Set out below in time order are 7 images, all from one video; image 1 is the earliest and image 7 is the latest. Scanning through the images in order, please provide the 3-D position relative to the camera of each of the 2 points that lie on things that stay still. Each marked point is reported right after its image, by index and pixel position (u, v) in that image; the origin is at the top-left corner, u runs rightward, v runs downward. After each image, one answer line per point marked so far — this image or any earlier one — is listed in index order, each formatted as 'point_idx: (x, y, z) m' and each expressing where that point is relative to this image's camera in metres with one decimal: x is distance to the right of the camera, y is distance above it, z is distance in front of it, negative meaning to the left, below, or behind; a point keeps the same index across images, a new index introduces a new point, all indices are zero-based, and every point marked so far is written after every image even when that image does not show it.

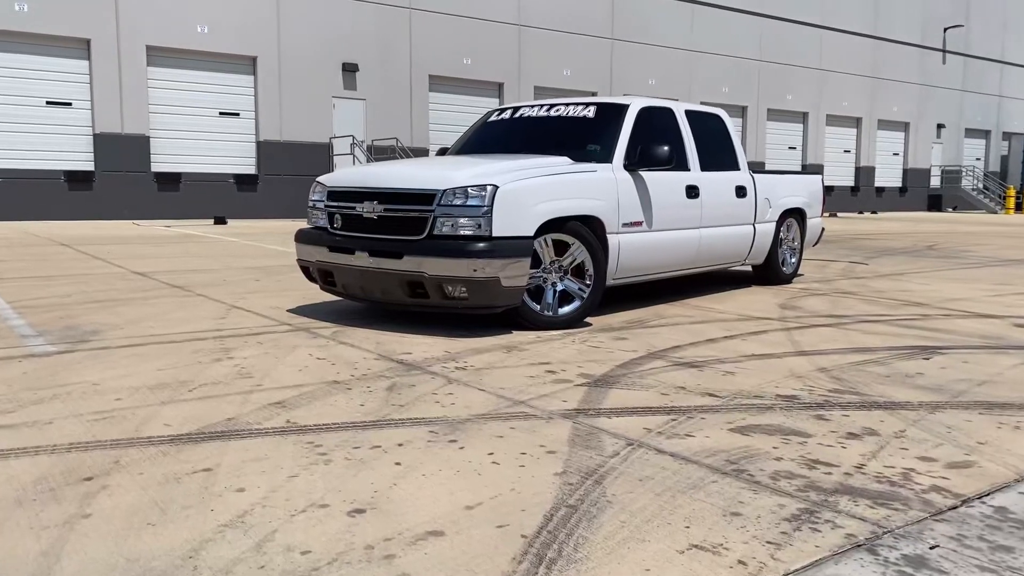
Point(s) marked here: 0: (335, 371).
0: (-1.1, -0.5, +5.2) m
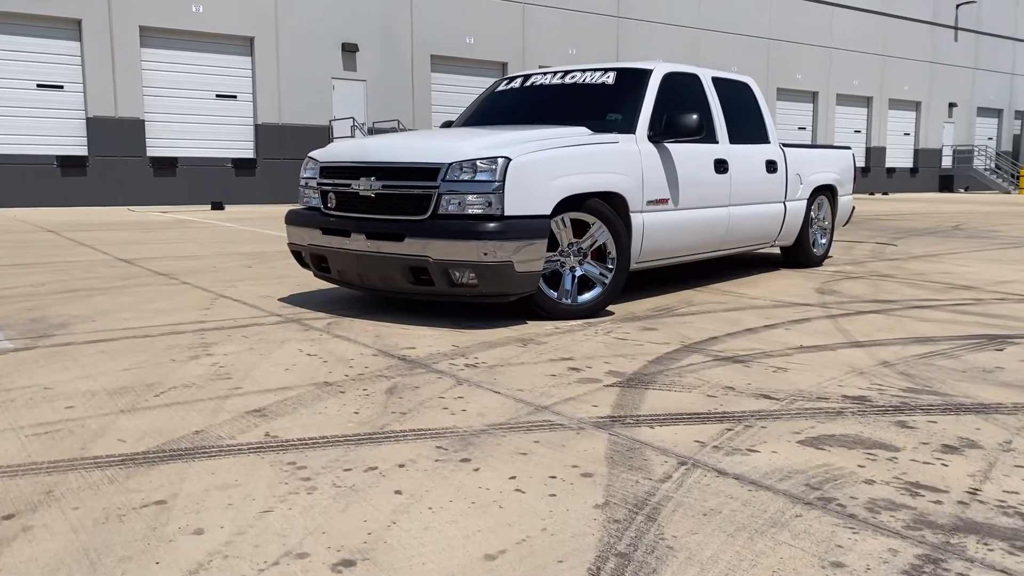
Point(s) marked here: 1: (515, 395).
0: (-1.0, -0.4, +4.6) m
1: (0.0, -0.5, +4.0) m
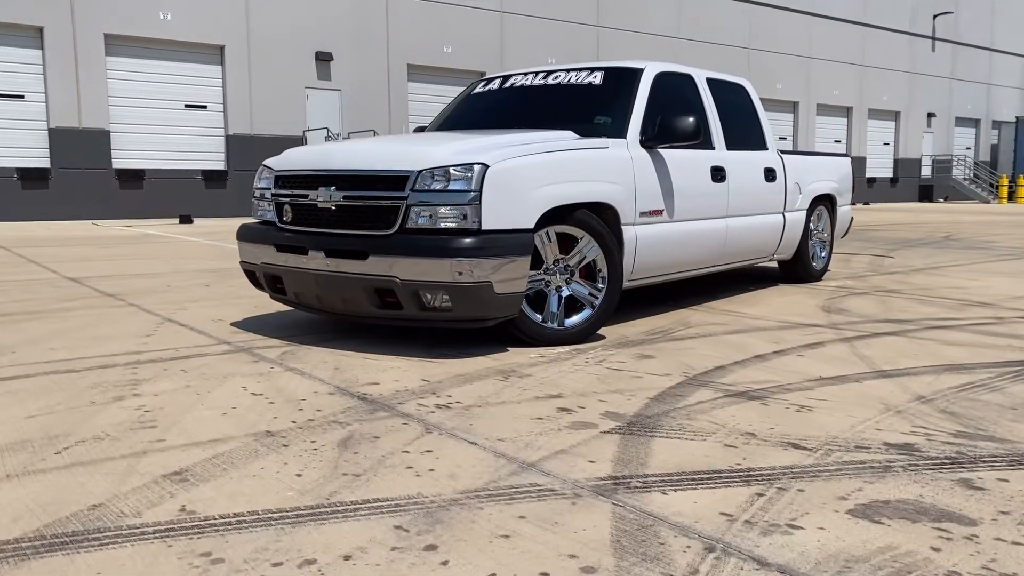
0: (-1.1, -0.6, +3.8) m
1: (-0.1, -0.6, +3.3) m
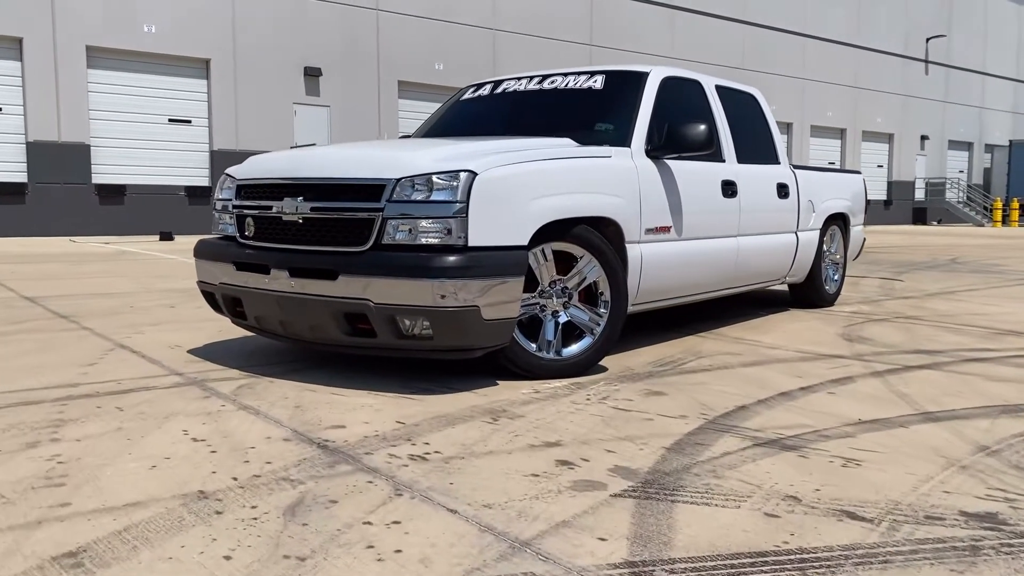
0: (-1.1, -0.7, +3.2) m
1: (-0.1, -0.7, +2.7) m
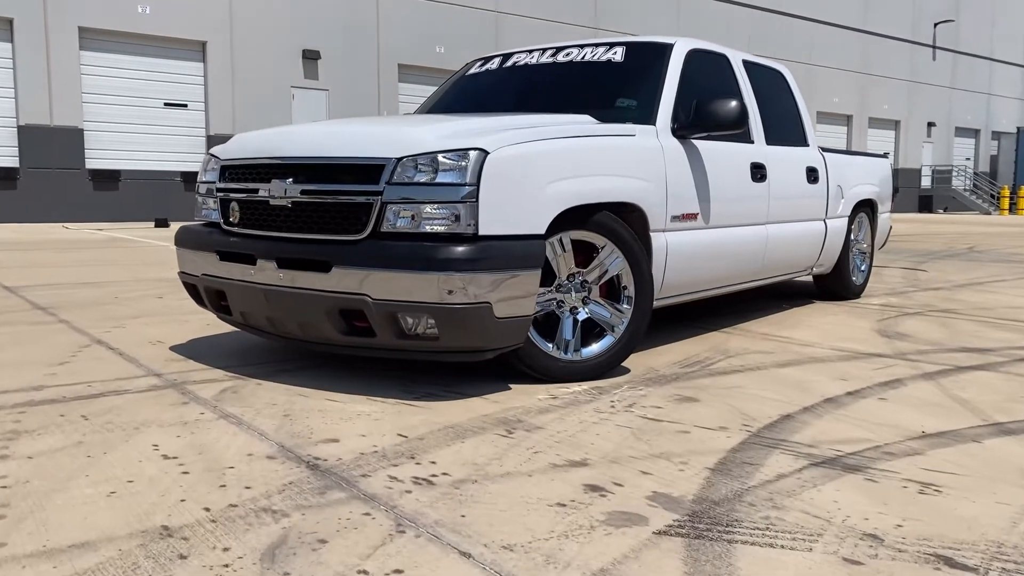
0: (-1.1, -0.7, +2.7) m
1: (0.0, -0.7, +2.2) m
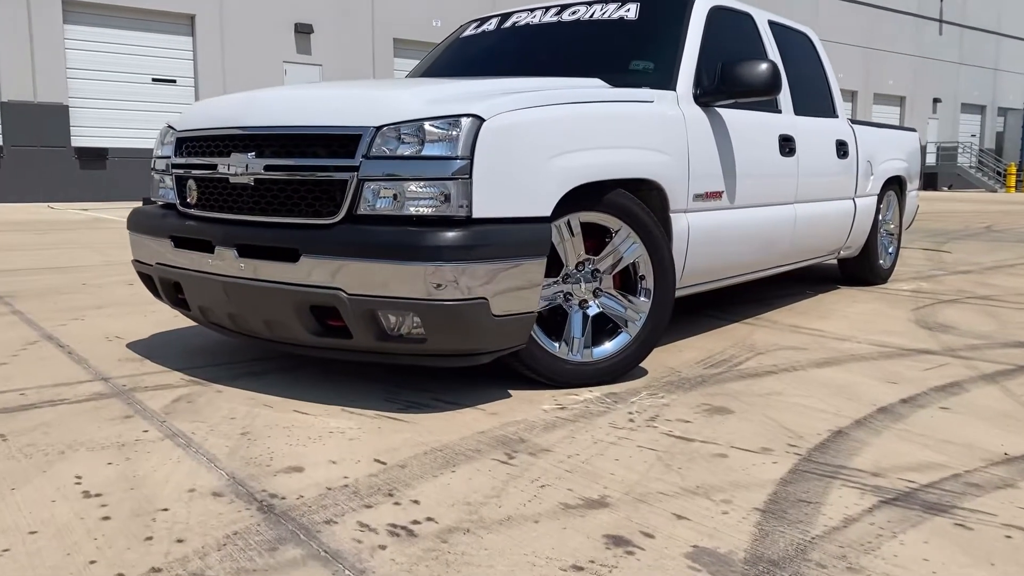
0: (-1.1, -0.7, +2.1) m
1: (0.0, -0.7, +1.6) m
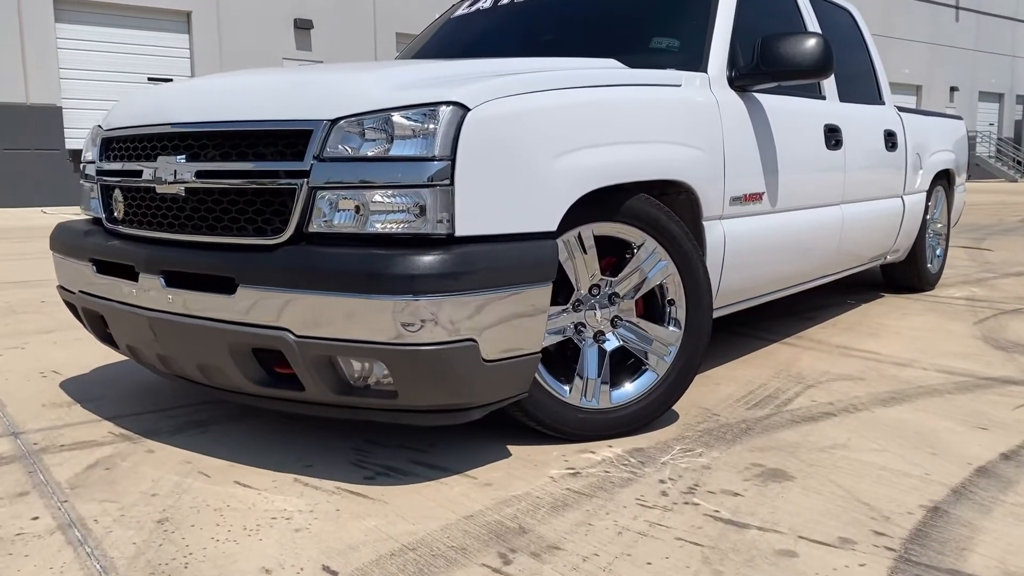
0: (-1.1, -0.8, +1.4) m
1: (0.0, -0.9, +0.9) m
